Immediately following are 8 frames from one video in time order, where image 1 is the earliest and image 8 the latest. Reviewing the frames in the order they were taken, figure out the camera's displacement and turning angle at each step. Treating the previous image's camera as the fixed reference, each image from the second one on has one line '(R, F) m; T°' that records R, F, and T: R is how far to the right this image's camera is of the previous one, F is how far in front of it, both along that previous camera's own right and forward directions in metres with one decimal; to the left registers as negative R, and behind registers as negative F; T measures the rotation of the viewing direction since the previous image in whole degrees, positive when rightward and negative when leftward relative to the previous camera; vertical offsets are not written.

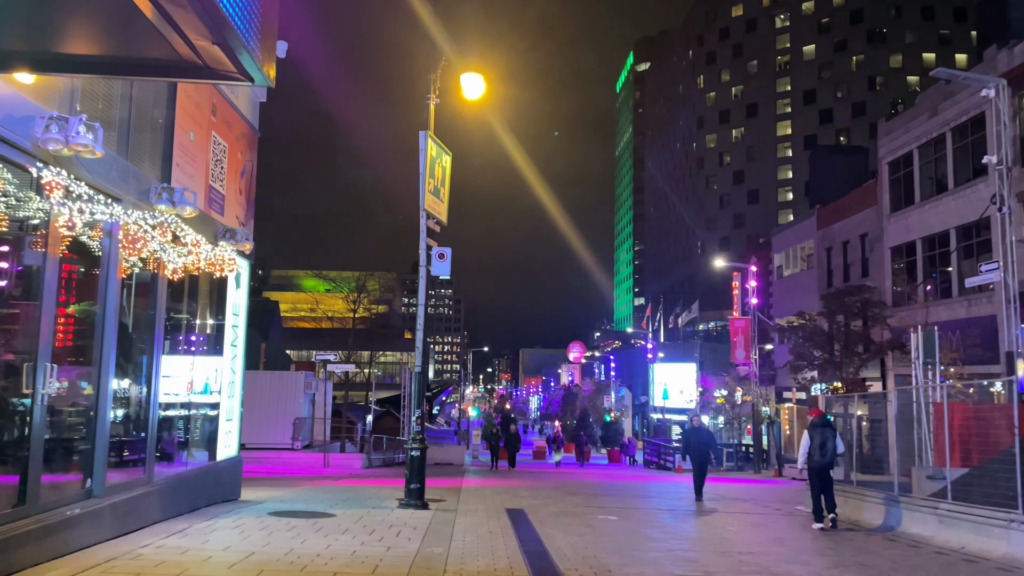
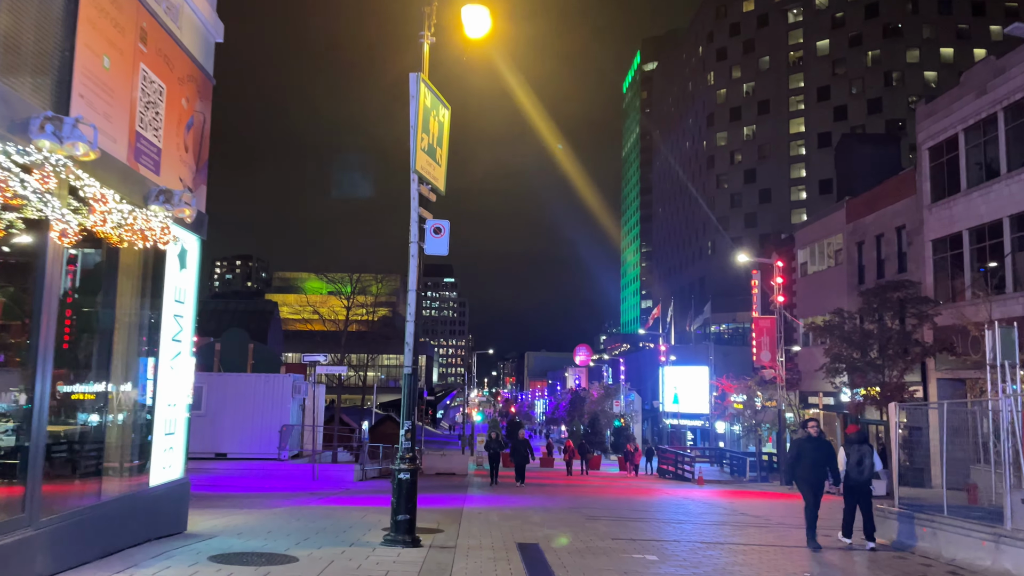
(-0.1, +2.3) m; 0°
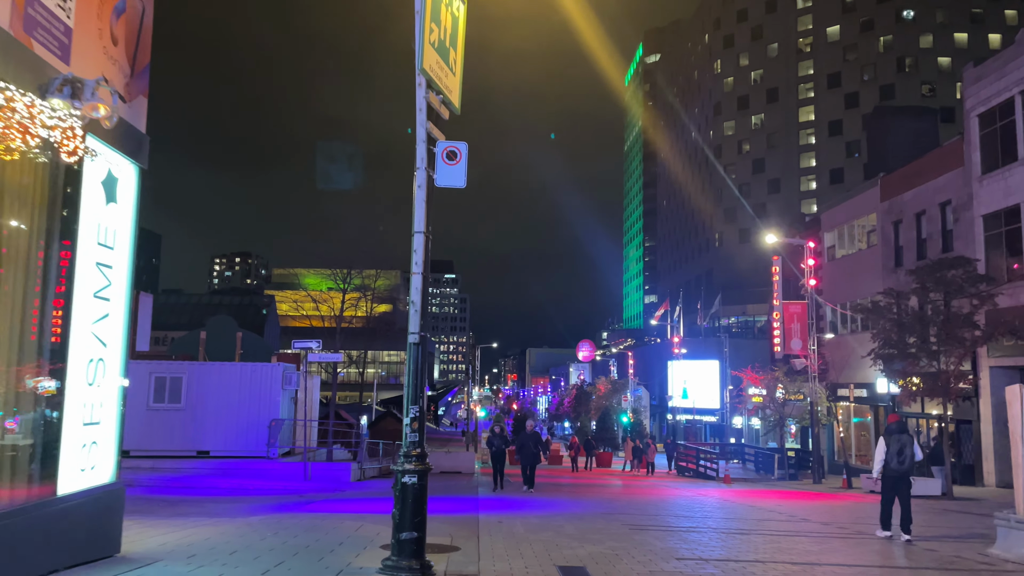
(-0.4, +2.3) m; 0°
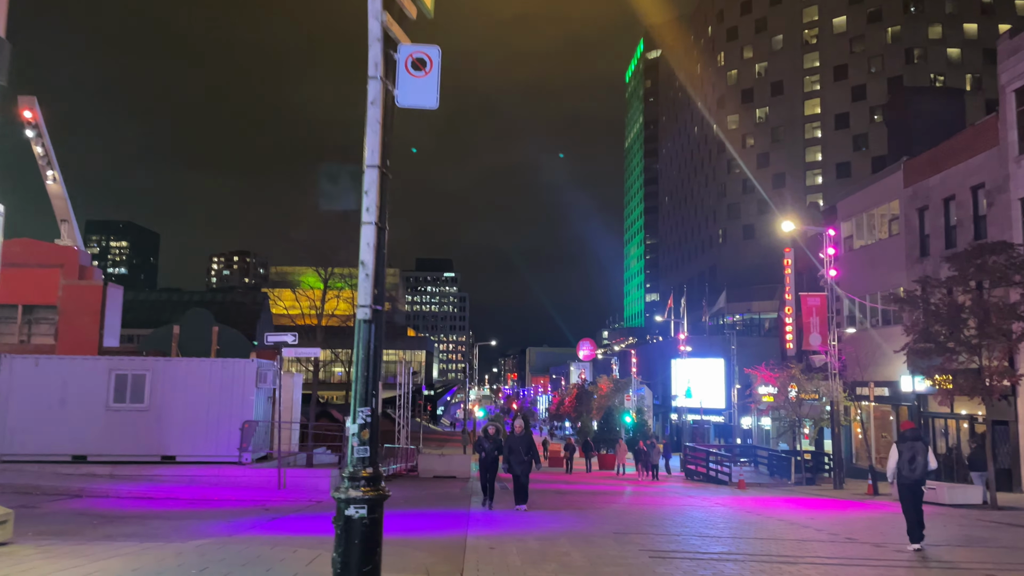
(+0.1, +2.0) m; 0°
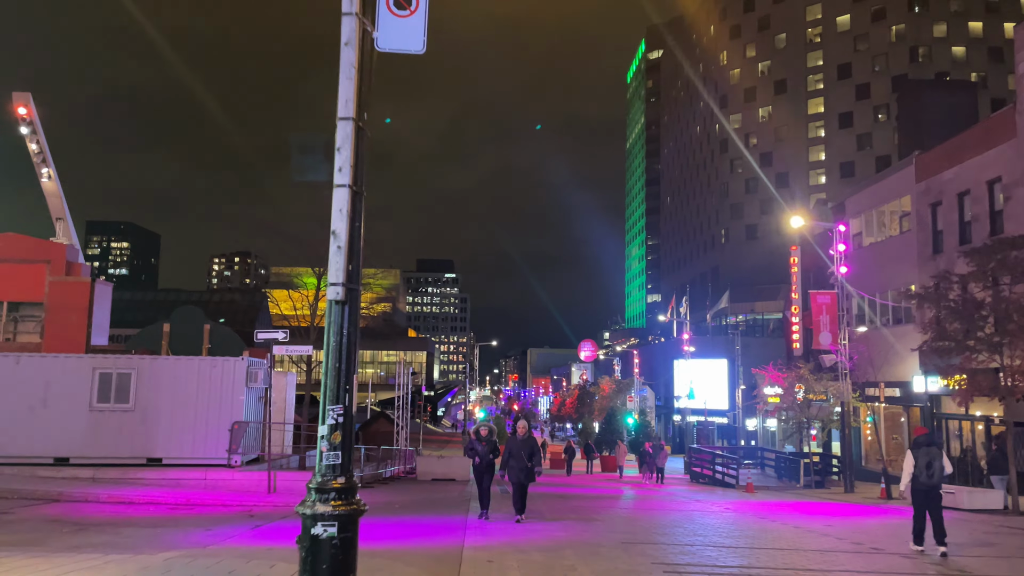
(0.0, +0.8) m; 0°
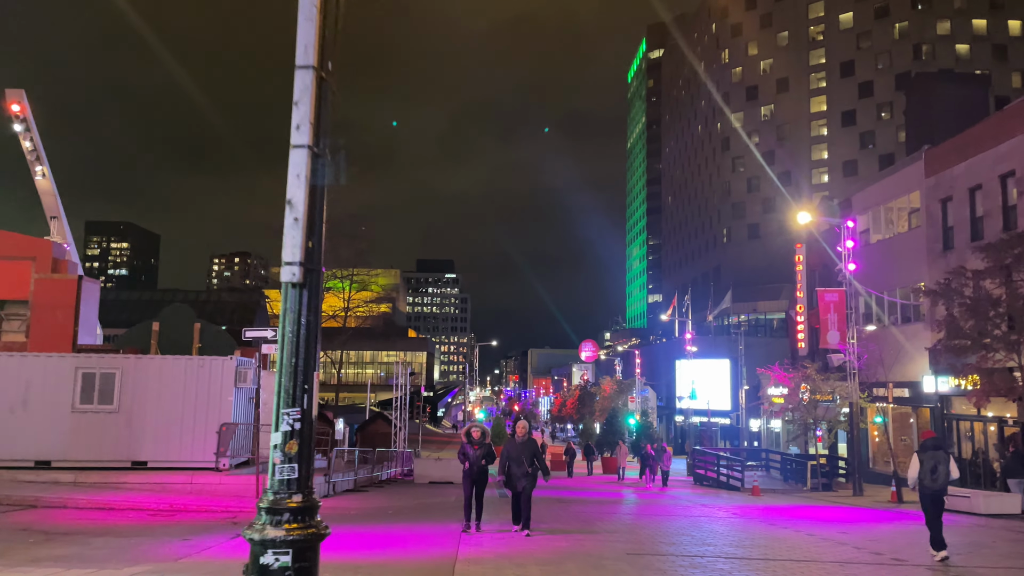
(0.0, +0.7) m; 0°
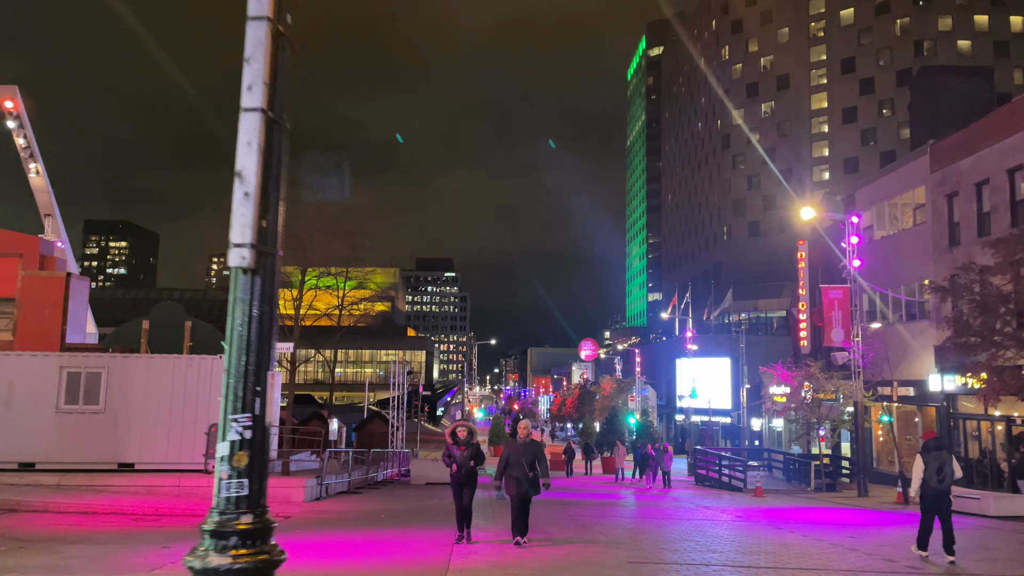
(+0.1, +0.5) m; 0°
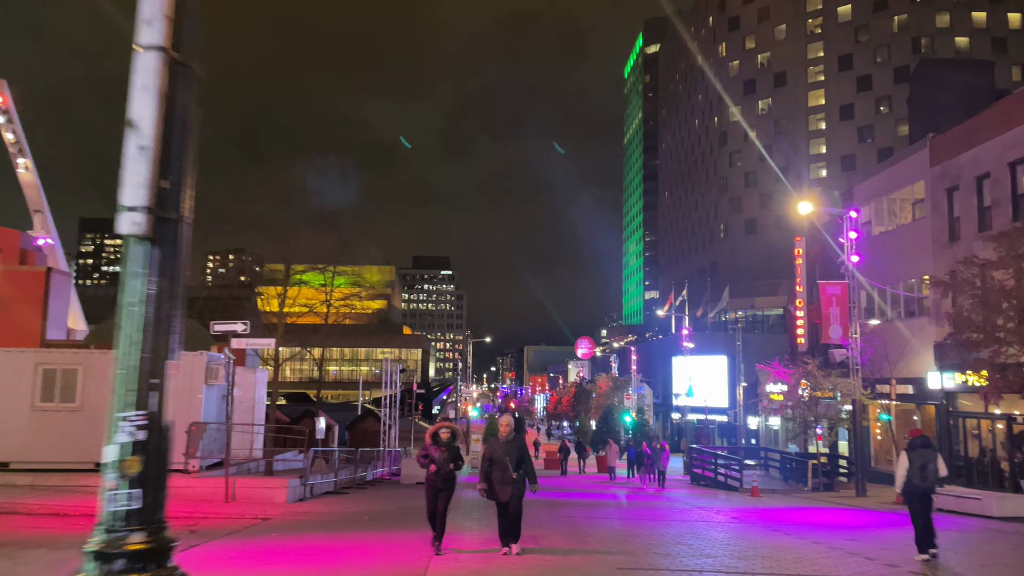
(+0.2, +0.5) m; 0°
